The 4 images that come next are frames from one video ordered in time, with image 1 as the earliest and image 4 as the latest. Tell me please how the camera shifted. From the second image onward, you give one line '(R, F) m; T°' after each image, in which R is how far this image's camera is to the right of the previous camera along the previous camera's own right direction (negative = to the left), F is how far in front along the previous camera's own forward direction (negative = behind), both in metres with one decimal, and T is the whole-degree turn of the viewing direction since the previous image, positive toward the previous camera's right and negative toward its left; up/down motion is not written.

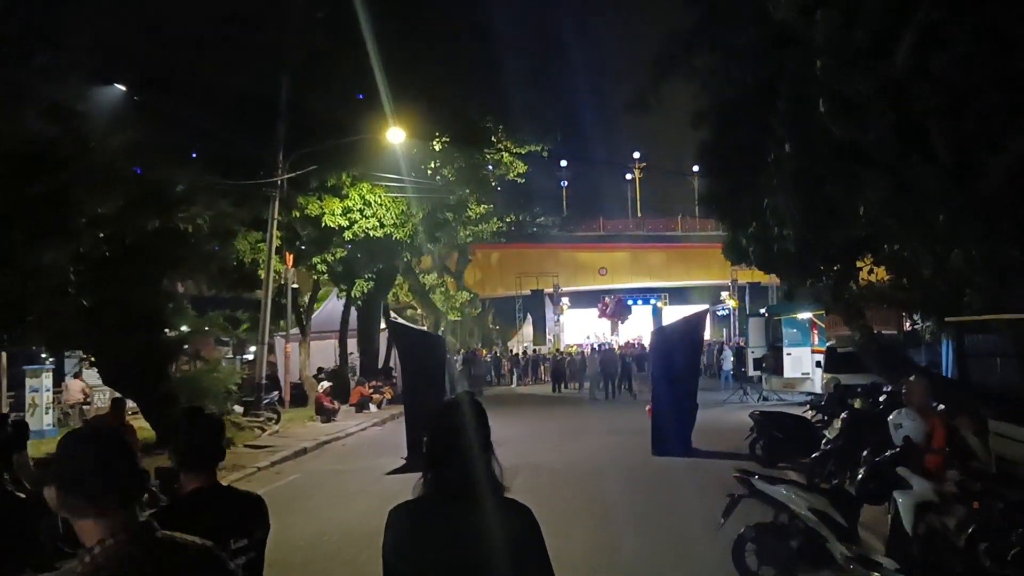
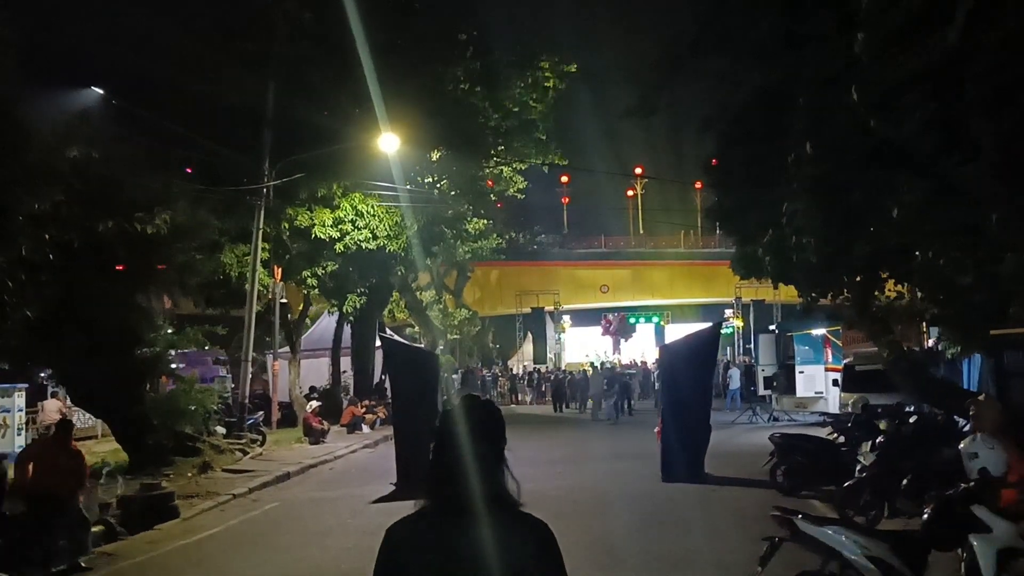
(0.0, +1.2) m; 0°
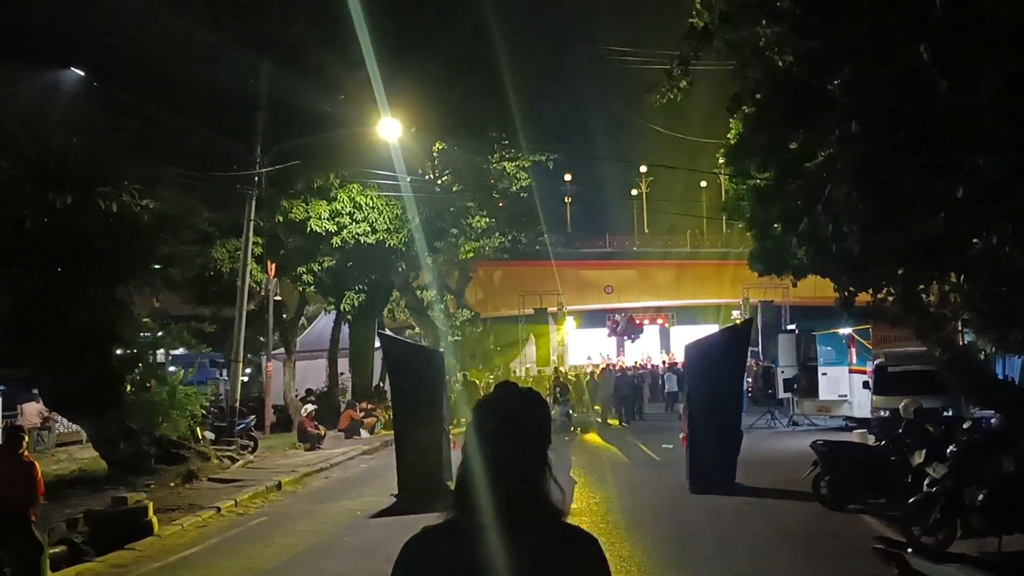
(-0.2, +1.3) m; 0°
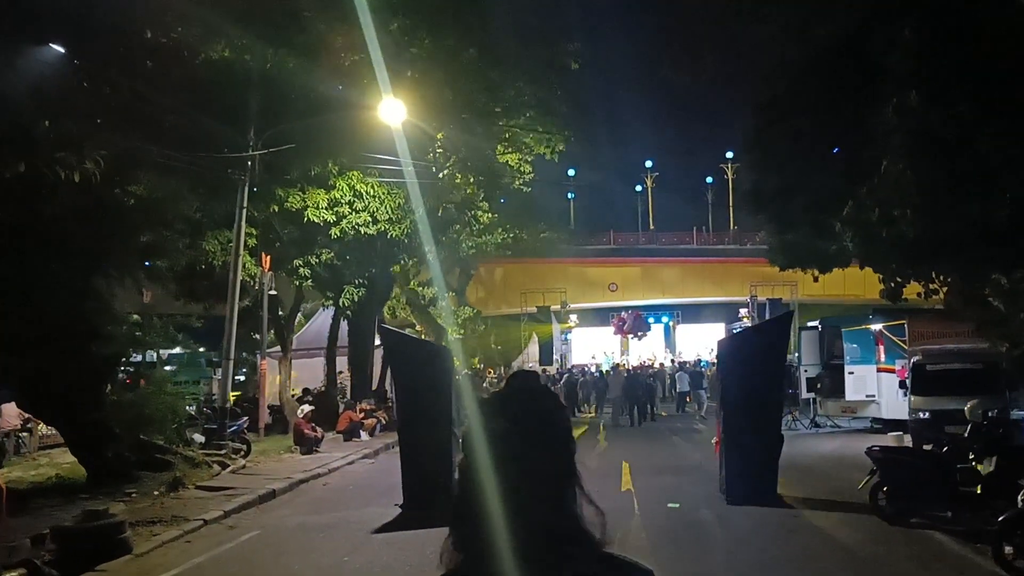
(-0.3, +1.3) m; 0°
